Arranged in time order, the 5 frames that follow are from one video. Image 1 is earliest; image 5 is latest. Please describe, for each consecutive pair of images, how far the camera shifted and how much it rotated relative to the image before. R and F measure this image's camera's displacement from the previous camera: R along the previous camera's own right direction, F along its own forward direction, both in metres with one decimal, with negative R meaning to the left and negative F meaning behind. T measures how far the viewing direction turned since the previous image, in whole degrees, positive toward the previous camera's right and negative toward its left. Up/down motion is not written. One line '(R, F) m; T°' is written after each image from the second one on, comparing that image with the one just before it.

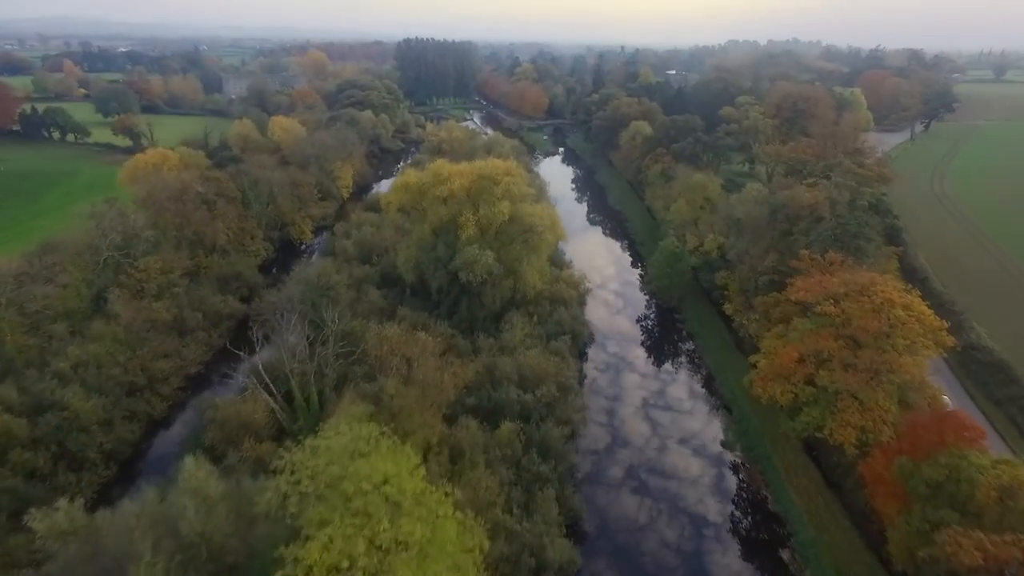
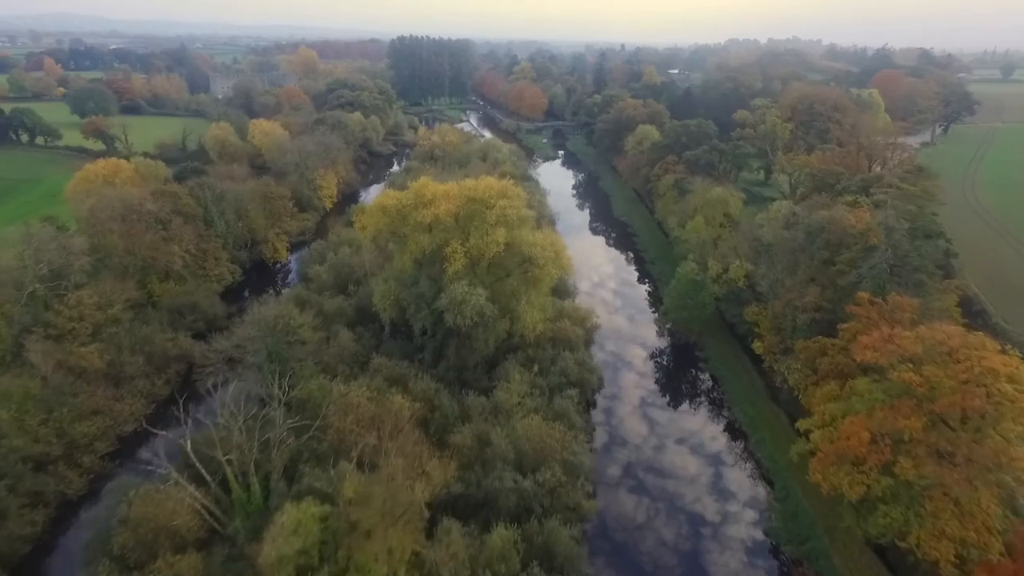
(0.0, +5.0) m; 0°
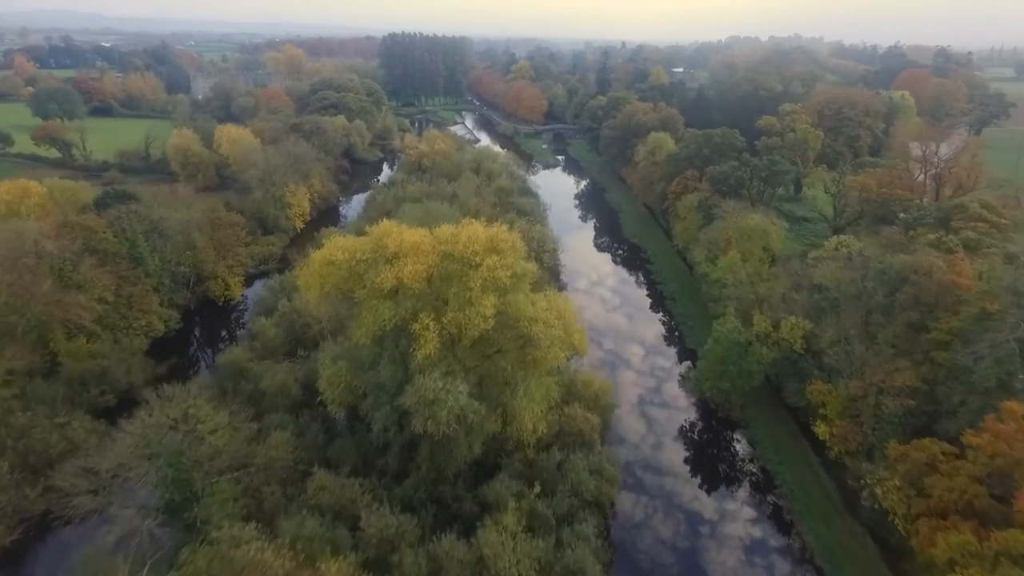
(+0.1, +7.2) m; 0°
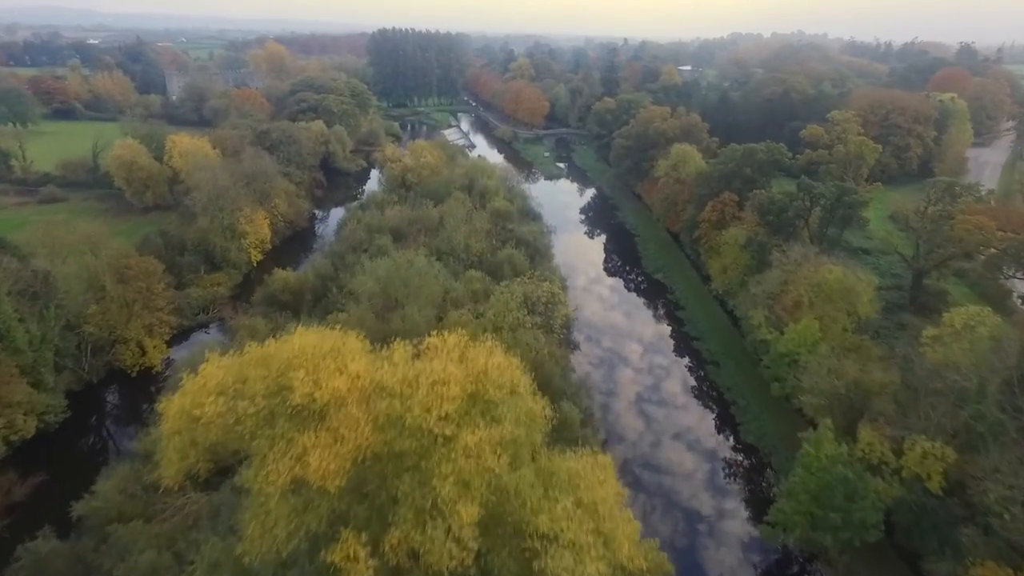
(0.0, +8.6) m; 0°
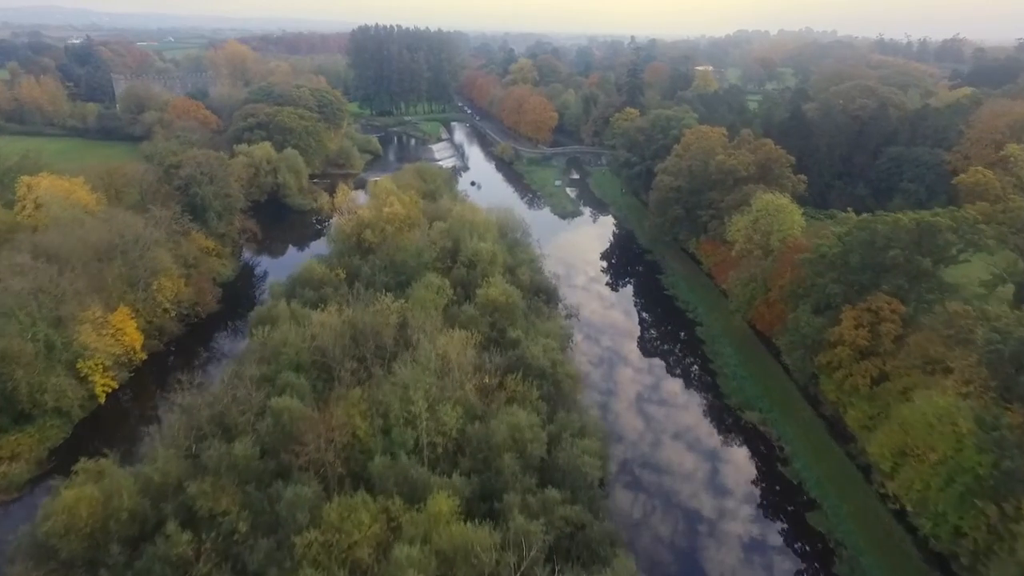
(-0.1, +16.4) m; 0°
